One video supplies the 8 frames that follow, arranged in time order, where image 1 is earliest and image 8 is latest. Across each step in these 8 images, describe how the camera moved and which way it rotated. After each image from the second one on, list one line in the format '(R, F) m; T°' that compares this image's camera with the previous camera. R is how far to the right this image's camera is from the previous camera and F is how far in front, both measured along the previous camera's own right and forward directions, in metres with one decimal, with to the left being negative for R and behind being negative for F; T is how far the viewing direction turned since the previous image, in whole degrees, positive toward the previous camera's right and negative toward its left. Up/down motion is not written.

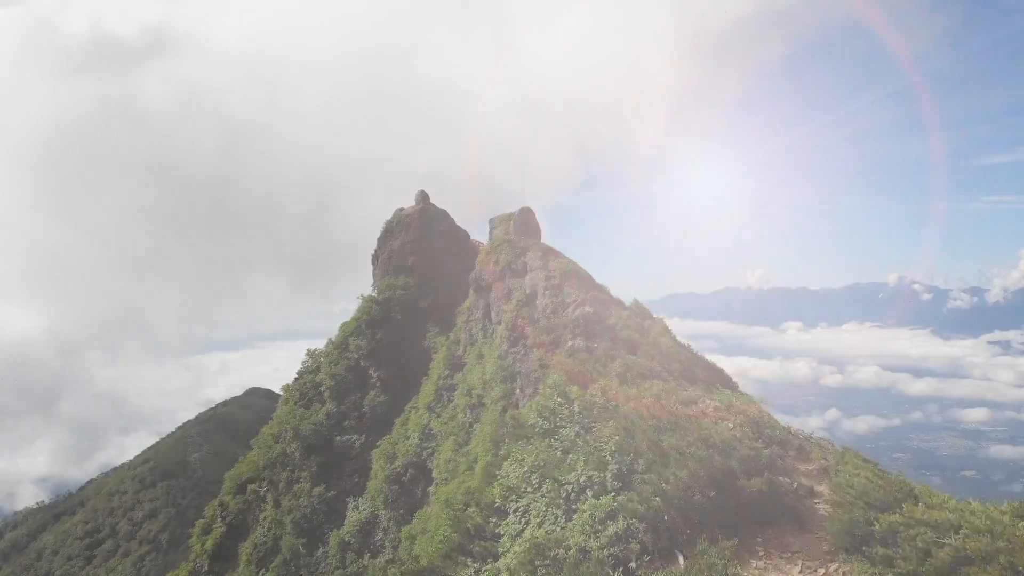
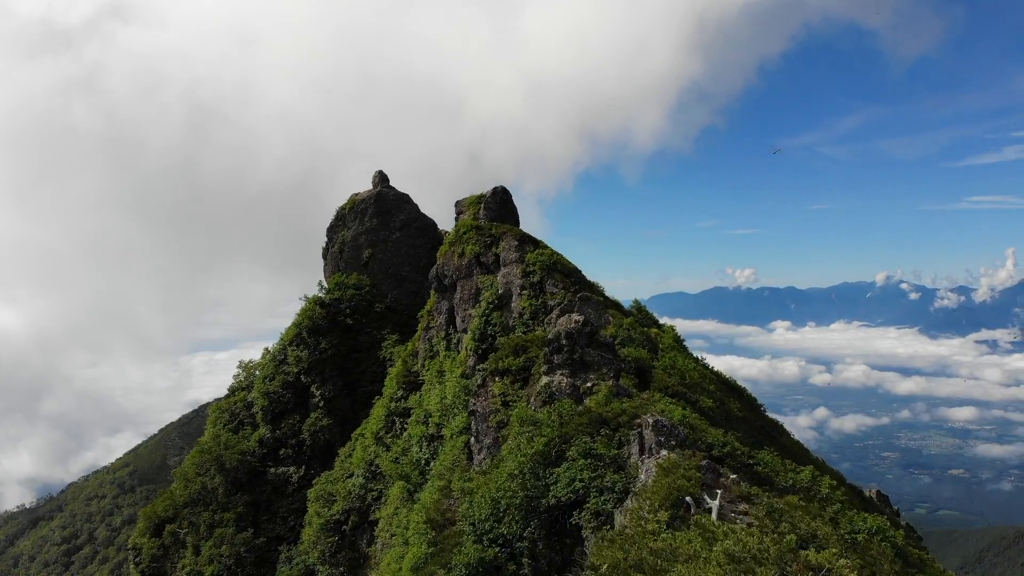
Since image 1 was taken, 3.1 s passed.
(+1.1, +7.1) m; +1°
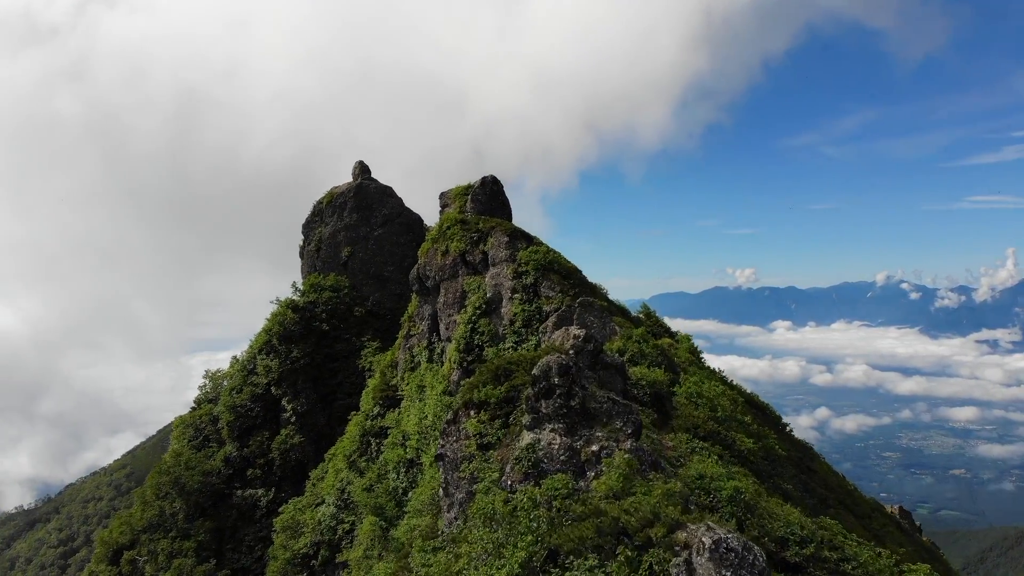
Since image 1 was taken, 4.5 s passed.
(+0.4, +3.3) m; 0°
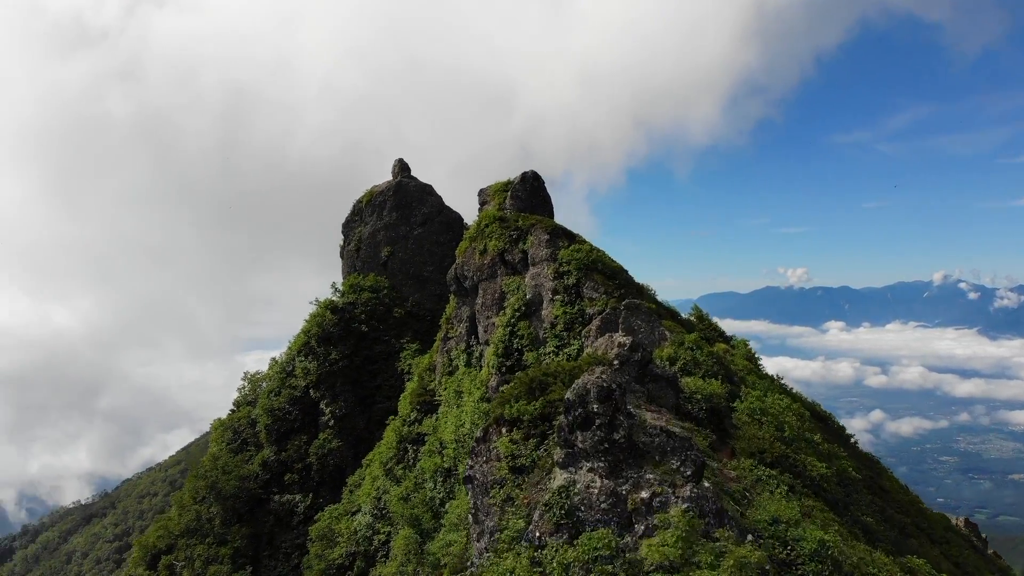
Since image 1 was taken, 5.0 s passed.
(-0.1, +1.3) m; -4°
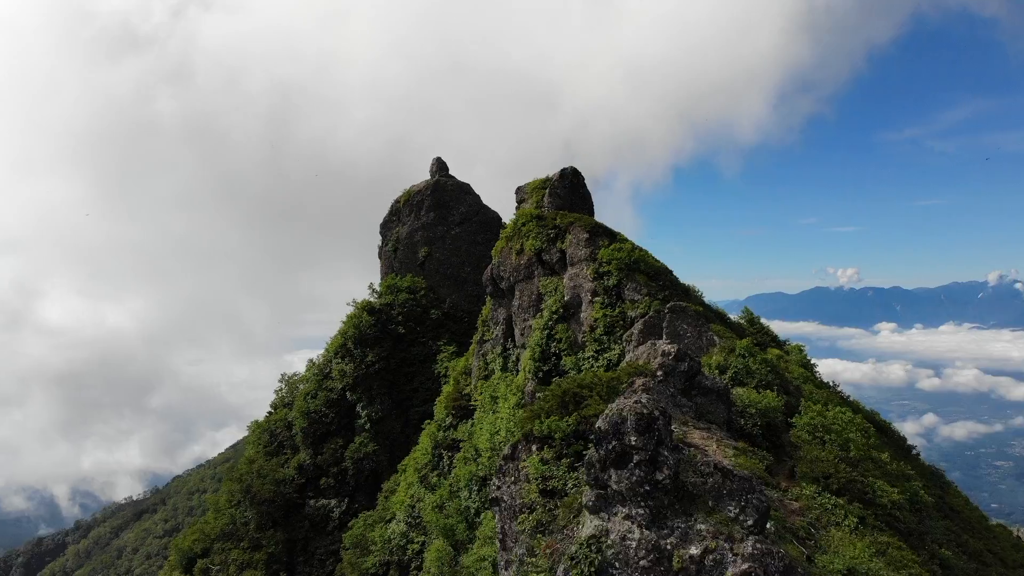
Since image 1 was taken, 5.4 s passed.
(-0.2, +0.9) m; -4°
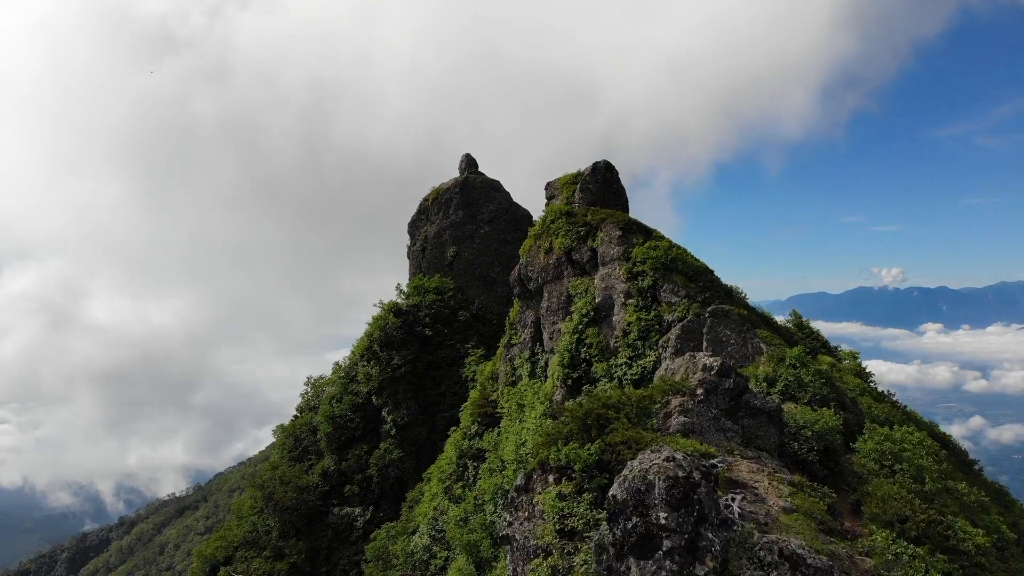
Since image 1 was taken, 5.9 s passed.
(+0.1, +1.2) m; -3°
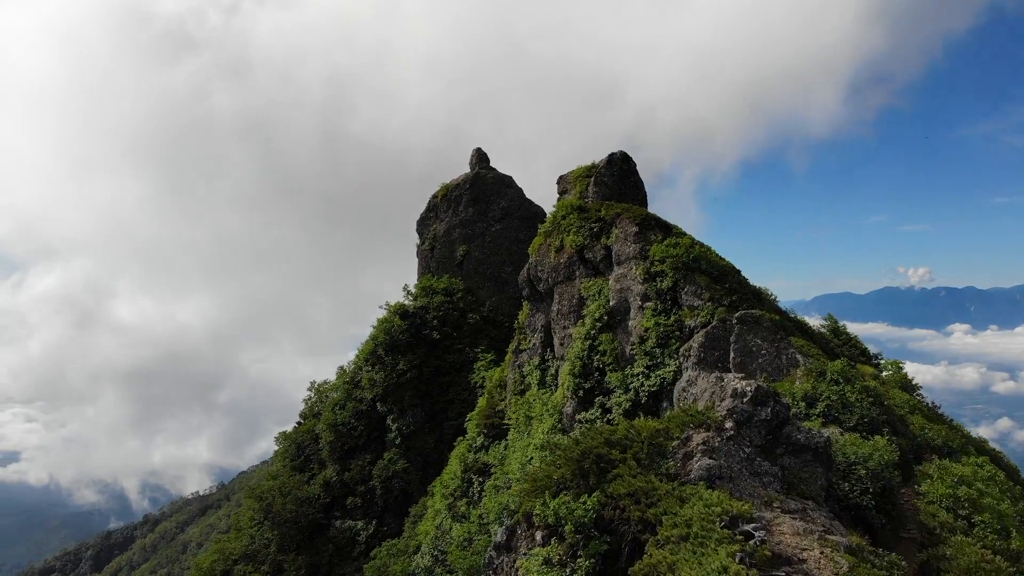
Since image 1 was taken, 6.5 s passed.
(+0.5, +1.7) m; -2°
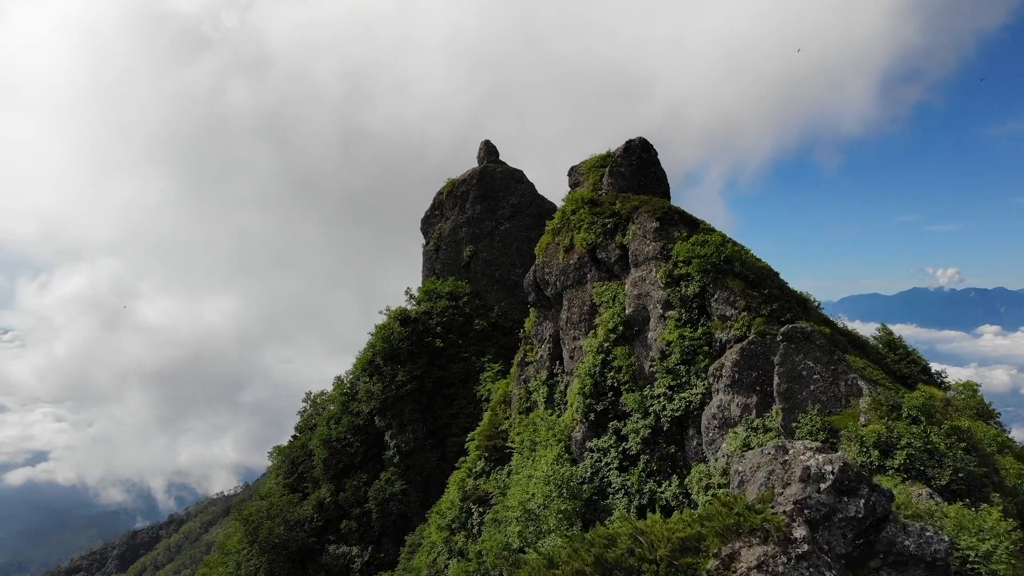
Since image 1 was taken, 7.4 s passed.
(+0.7, +2.6) m; -2°
